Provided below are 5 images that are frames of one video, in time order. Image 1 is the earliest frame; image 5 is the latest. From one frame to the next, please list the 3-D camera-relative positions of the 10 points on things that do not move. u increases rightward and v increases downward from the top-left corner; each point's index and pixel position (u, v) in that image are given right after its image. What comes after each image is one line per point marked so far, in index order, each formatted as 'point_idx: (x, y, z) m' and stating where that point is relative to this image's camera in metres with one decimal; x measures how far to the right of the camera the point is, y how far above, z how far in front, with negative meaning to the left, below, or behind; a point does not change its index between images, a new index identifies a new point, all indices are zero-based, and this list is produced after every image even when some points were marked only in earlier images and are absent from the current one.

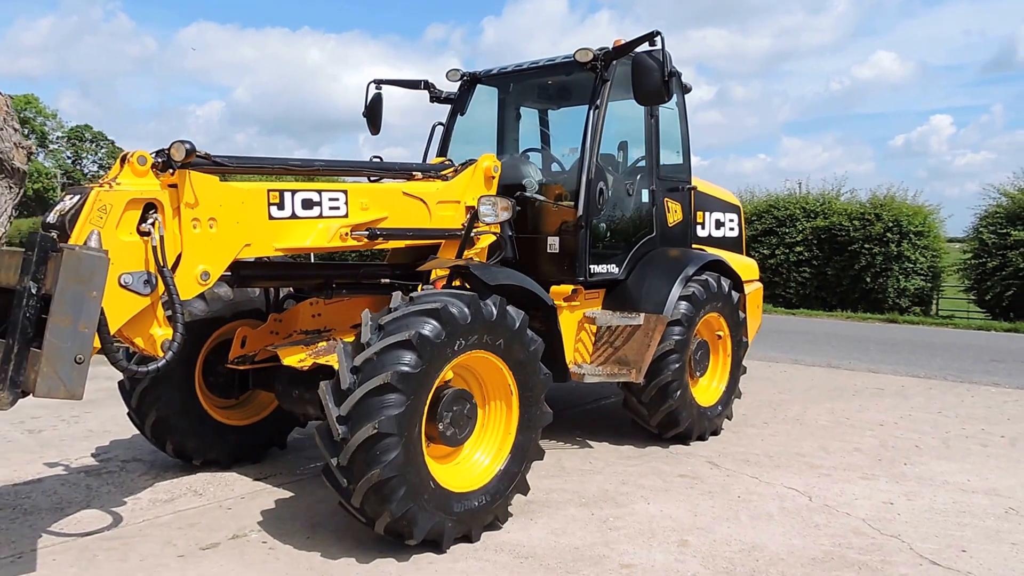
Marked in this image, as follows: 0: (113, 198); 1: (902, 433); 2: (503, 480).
0: (-1.7, +0.4, +3.7) m
1: (+2.7, -1.0, +5.9) m
2: (0.0, -0.9, +4.1) m
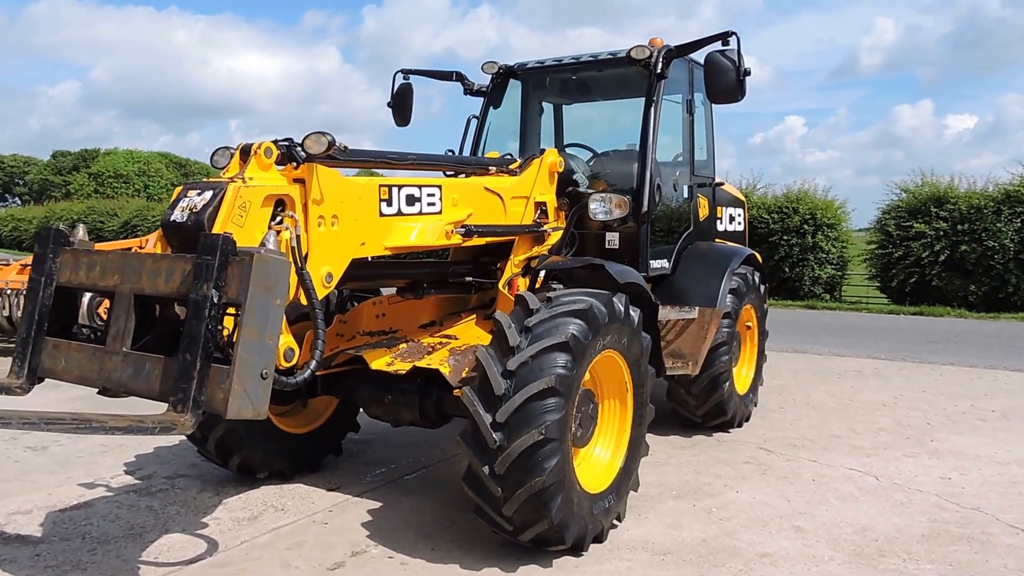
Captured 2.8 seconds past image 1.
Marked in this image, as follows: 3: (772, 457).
0: (-1.1, +0.4, +3.4) m
1: (+2.9, -0.9, +6.3) m
2: (+0.5, -0.9, +4.0) m
3: (+1.6, -1.1, +5.3) m
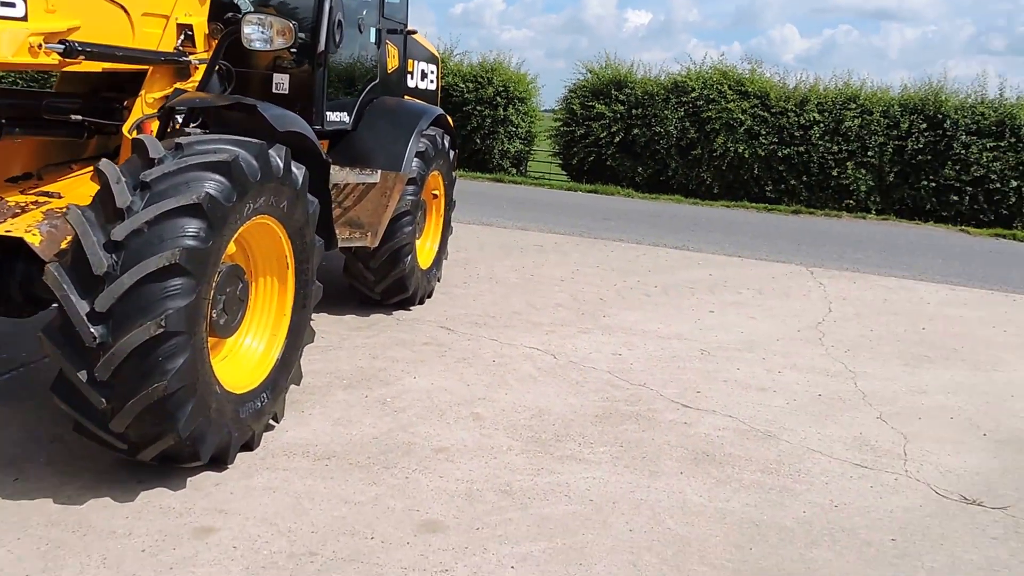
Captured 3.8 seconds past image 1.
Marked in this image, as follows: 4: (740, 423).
0: (-2.1, +0.8, +2.0) m
1: (+0.5, 0.0, +6.3) m
2: (-0.9, -0.3, +3.4) m
3: (-0.3, -0.3, +4.9) m
4: (+1.1, -0.6, +3.9) m
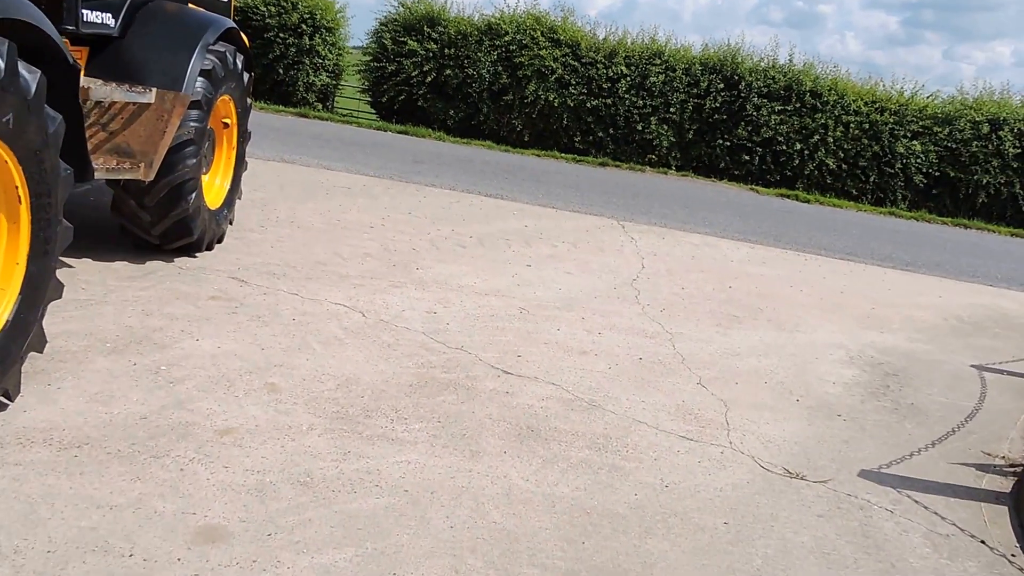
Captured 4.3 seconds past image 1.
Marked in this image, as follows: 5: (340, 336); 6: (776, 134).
0: (-2.4, +0.9, +1.0) m
1: (-0.8, +0.4, +5.8) m
2: (-1.6, -0.2, +2.6) m
3: (-1.4, 0.0, +4.3) m
4: (+0.2, -0.5, +3.7) m
5: (-0.8, -0.2, +3.9) m
6: (+4.1, +2.4, +13.0) m
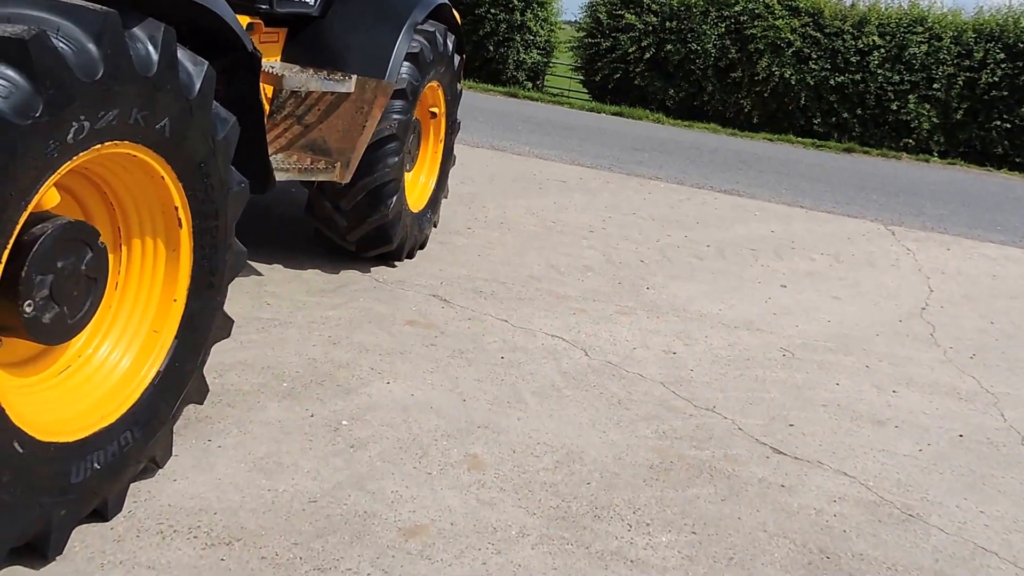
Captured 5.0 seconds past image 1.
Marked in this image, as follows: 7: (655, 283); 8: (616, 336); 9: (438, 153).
0: (-2.0, +0.8, +0.6) m
1: (+0.6, +0.3, +4.9) m
2: (-0.9, -0.3, +2.0) m
3: (-0.3, -0.1, +3.6) m
4: (+1.1, -0.6, +2.7) m
5: (+0.2, -0.4, +3.1) m
6: (+7.1, +2.2, +10.7) m
7: (+0.8, 0.0, +4.3) m
8: (+0.5, -0.2, +3.6) m
9: (-0.4, +0.7, +4.4) m
